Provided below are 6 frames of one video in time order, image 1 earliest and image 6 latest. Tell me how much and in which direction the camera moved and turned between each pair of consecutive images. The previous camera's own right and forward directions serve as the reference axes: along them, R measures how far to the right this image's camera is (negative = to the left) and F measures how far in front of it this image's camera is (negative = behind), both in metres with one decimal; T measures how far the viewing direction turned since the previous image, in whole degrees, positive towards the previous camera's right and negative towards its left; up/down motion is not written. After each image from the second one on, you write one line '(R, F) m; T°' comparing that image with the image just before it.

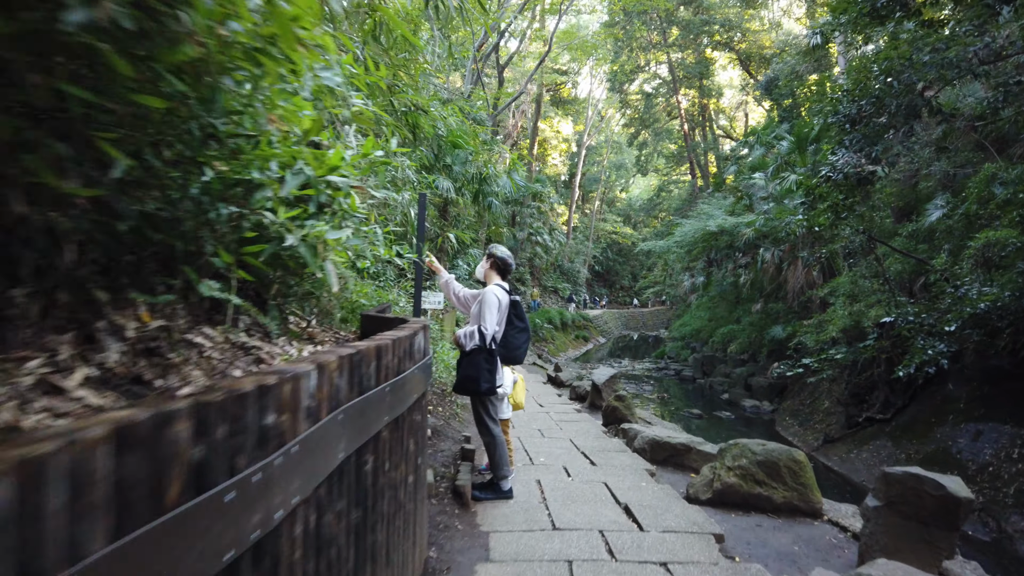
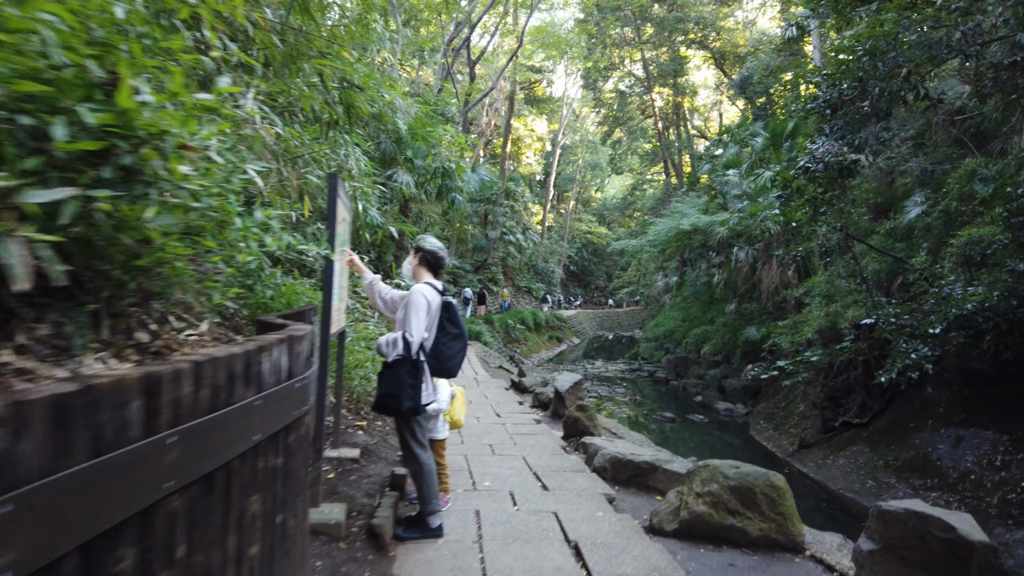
(+0.2, +0.5) m; +2°
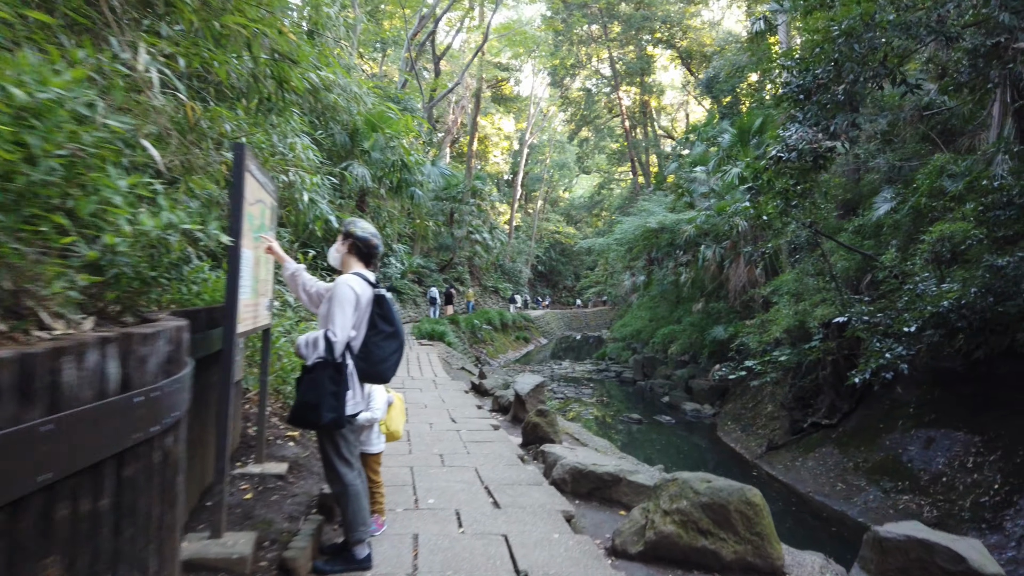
(+0.1, +0.4) m; +3°
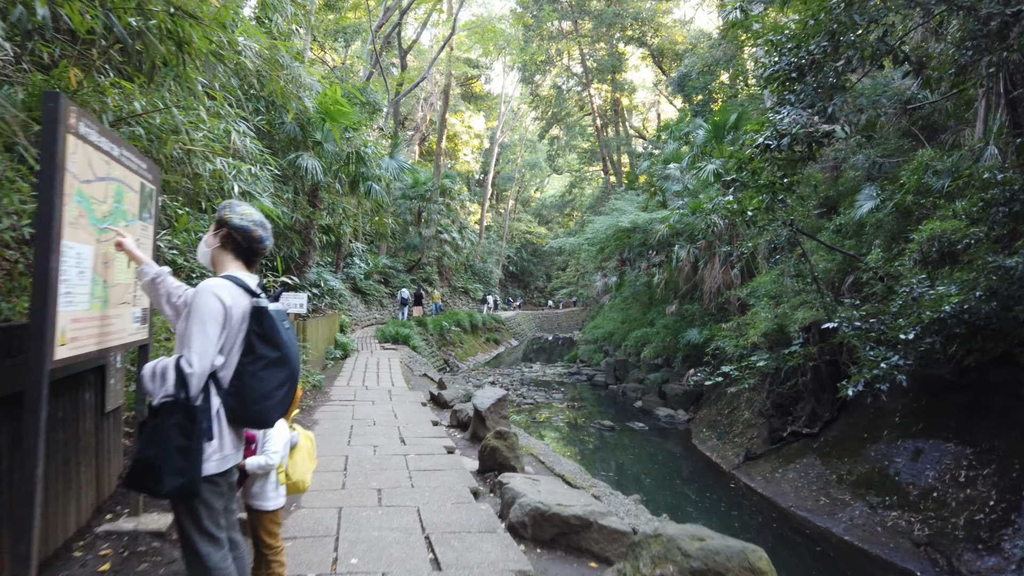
(+0.1, +0.6) m; +3°
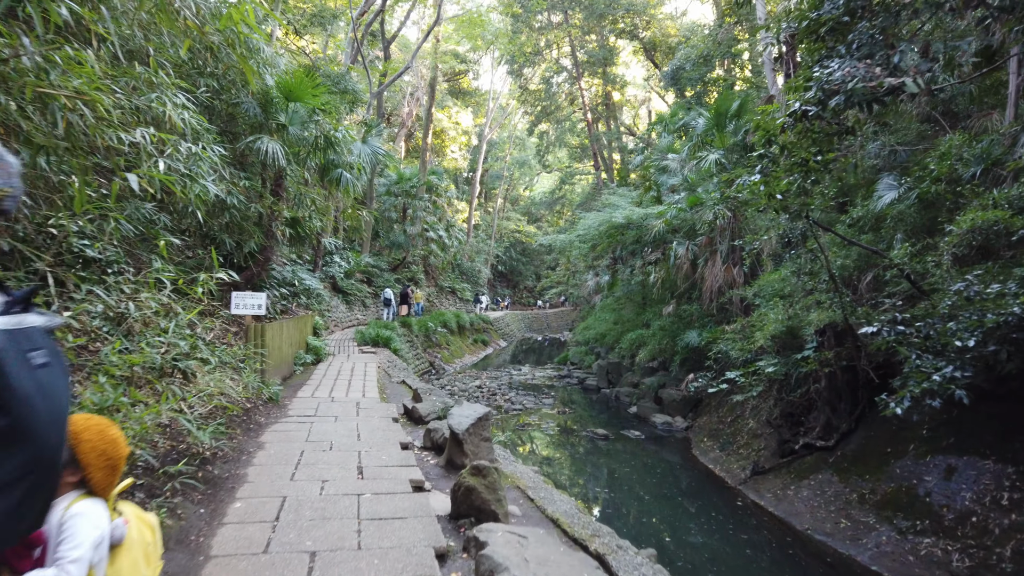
(0.0, +0.7) m; +1°
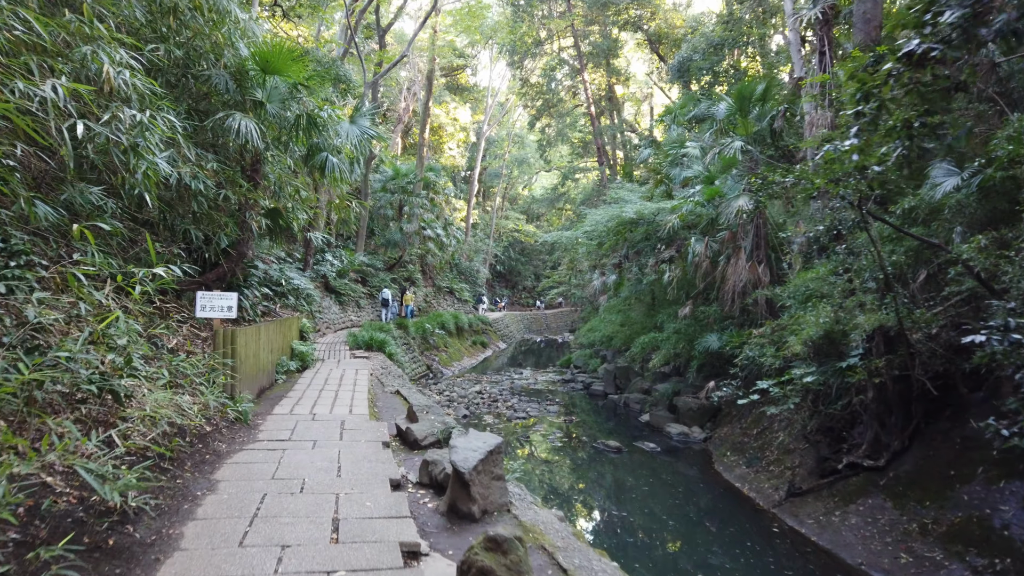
(-0.1, +0.7) m; 0°
